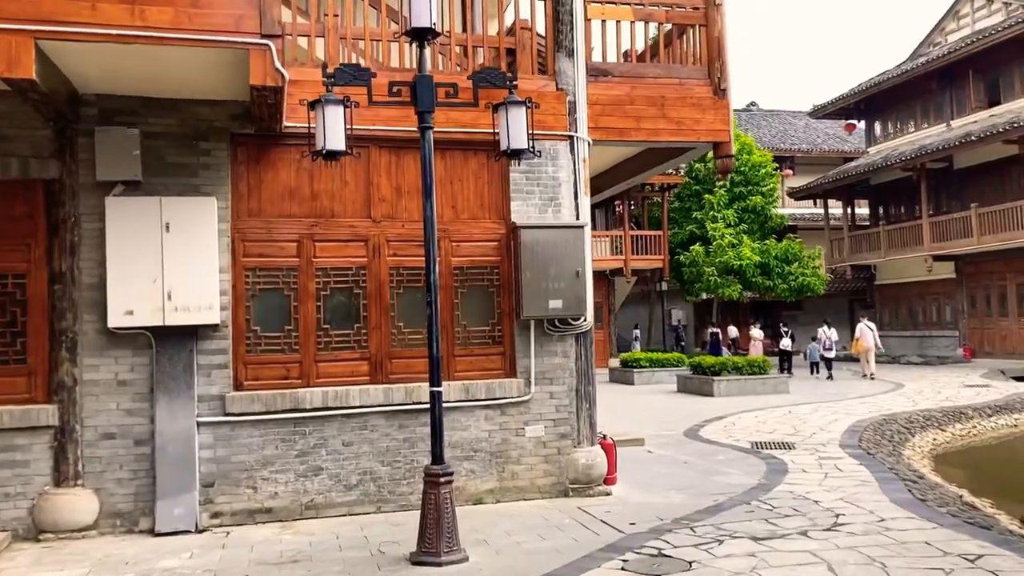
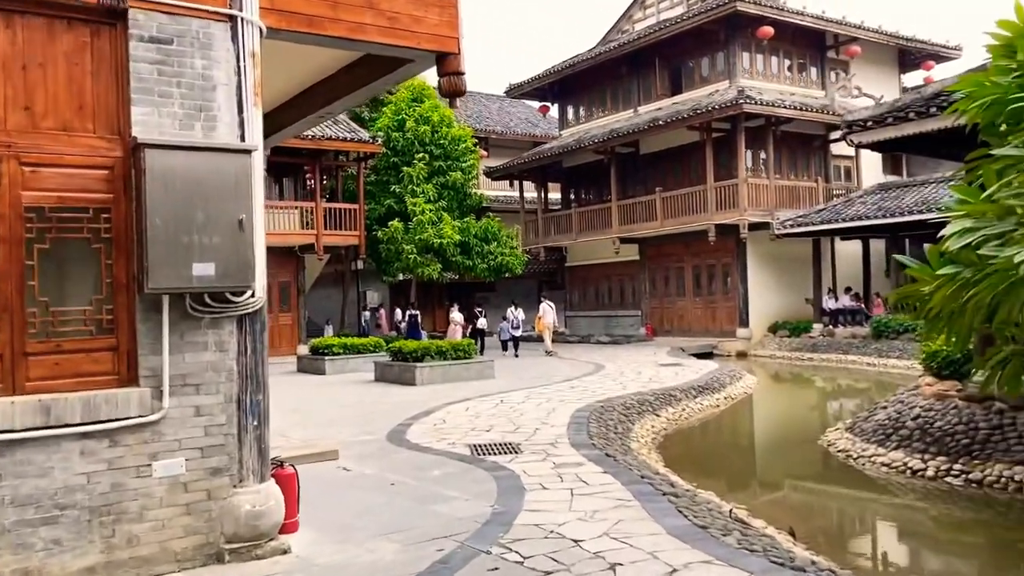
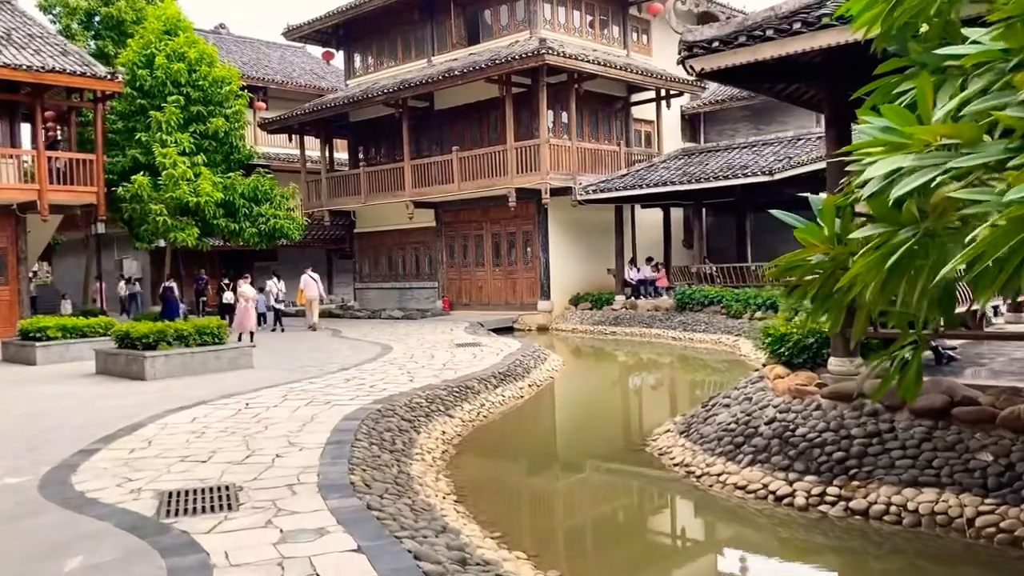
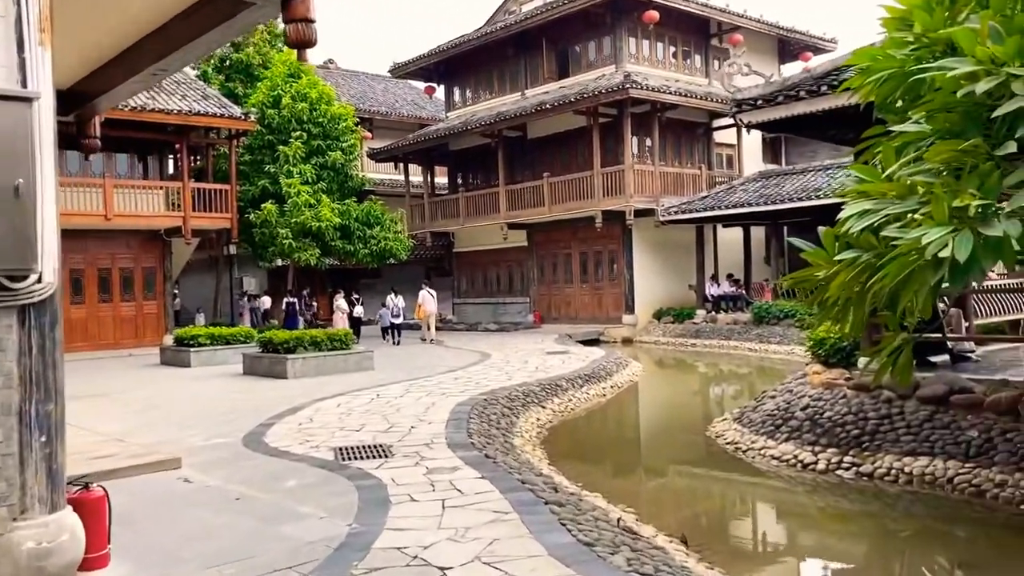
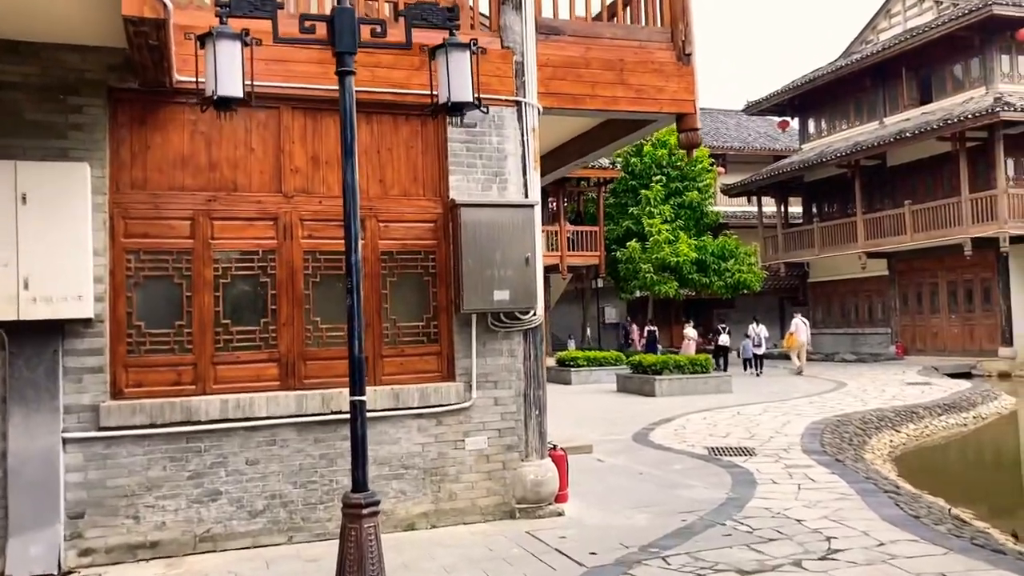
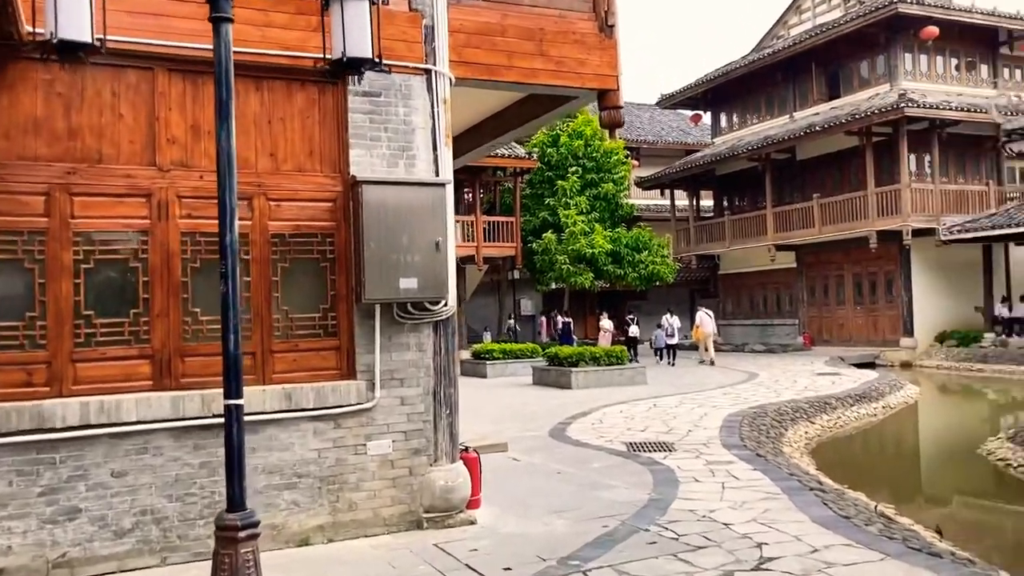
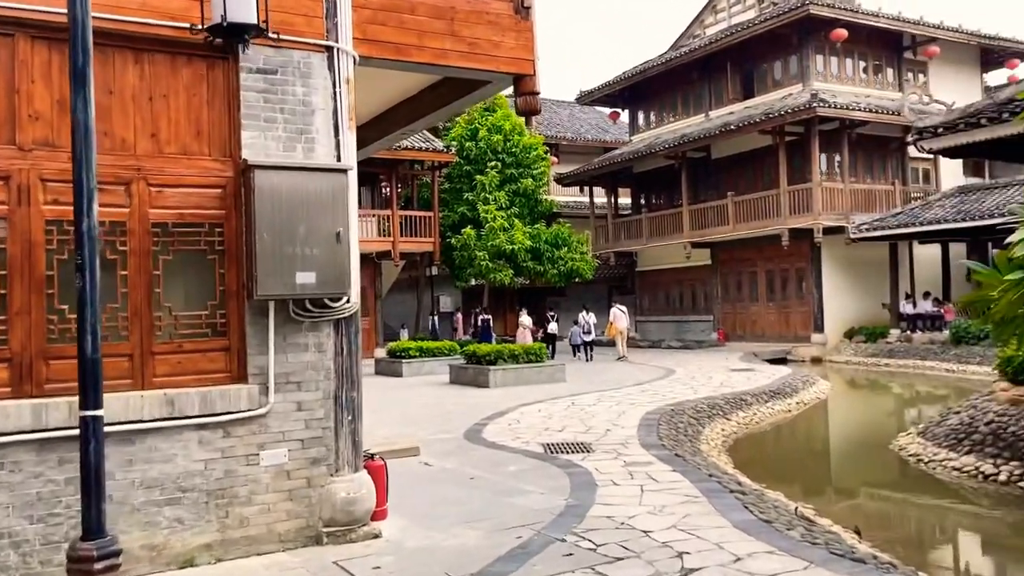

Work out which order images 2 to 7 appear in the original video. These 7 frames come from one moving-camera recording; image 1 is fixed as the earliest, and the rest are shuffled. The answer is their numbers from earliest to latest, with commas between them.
5, 6, 7, 2, 4, 3
